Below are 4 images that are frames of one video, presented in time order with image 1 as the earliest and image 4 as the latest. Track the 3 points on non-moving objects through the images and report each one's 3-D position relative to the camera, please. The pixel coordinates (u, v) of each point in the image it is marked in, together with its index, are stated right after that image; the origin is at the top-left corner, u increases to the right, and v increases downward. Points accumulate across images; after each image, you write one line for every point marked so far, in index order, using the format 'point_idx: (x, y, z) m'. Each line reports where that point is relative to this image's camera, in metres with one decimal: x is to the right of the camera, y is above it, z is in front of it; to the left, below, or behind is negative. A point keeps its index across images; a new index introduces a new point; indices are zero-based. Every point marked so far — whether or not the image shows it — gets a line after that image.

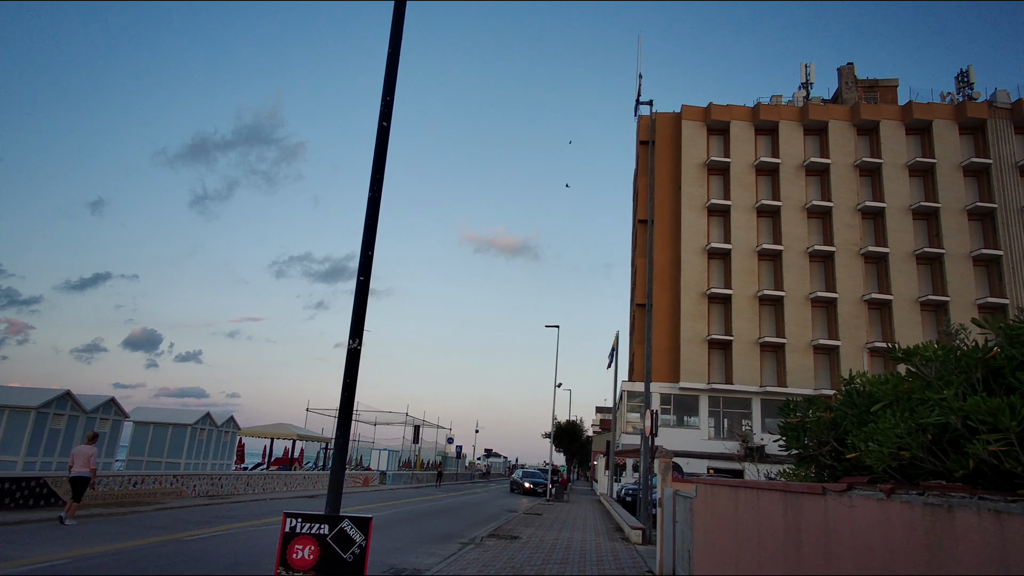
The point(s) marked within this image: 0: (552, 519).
0: (+1.1, -6.6, +18.7) m
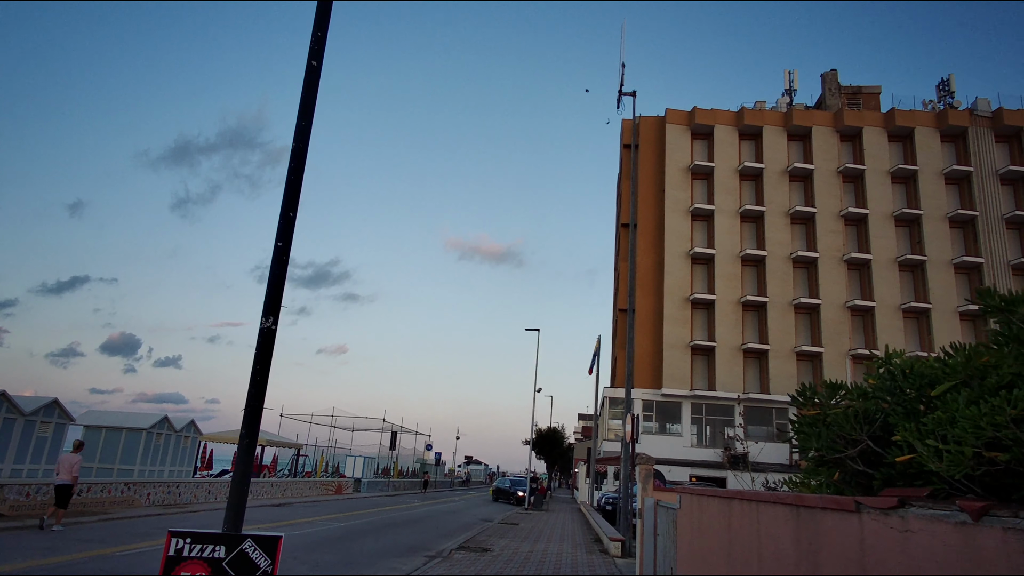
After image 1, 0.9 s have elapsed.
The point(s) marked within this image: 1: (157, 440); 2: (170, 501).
0: (+0.4, -6.6, +17.8) m
1: (-9.8, -4.2, +18.2) m
2: (-9.1, -5.7, +17.5) m
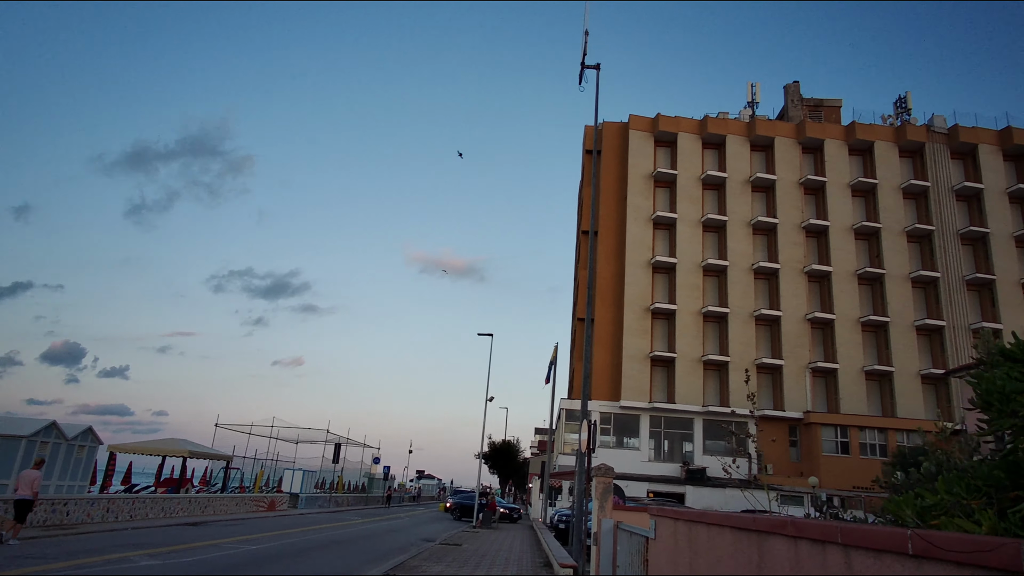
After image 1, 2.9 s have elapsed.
0: (-1.0, -6.4, +16.0) m
1: (-11.2, -3.9, +15.7) m
2: (-10.5, -5.3, +15.0) m
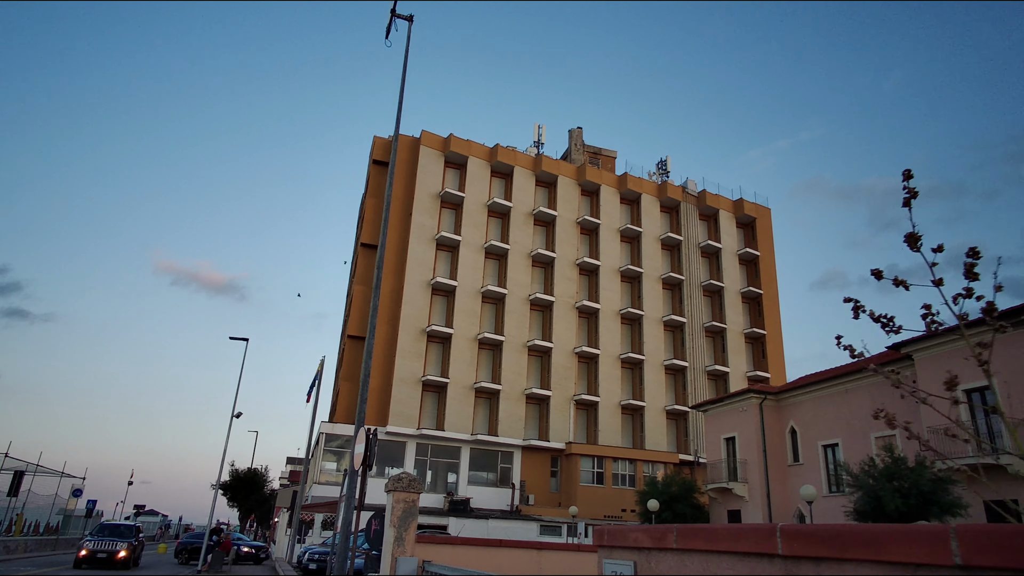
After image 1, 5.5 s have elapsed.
0: (-6.0, -5.9, +12.1) m
1: (-15.3, -2.4, +8.7) m
2: (-14.5, -3.9, +8.2) m
